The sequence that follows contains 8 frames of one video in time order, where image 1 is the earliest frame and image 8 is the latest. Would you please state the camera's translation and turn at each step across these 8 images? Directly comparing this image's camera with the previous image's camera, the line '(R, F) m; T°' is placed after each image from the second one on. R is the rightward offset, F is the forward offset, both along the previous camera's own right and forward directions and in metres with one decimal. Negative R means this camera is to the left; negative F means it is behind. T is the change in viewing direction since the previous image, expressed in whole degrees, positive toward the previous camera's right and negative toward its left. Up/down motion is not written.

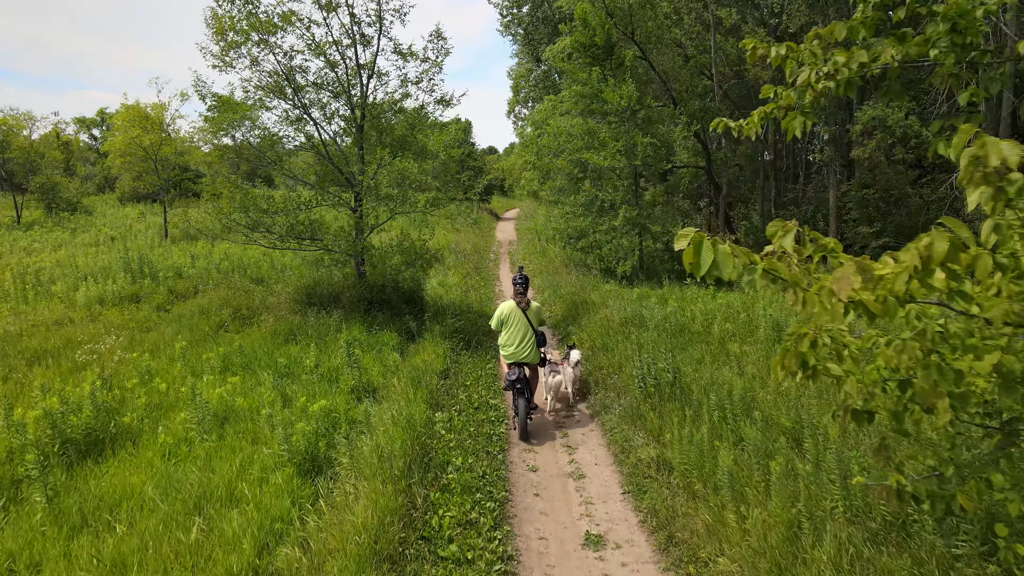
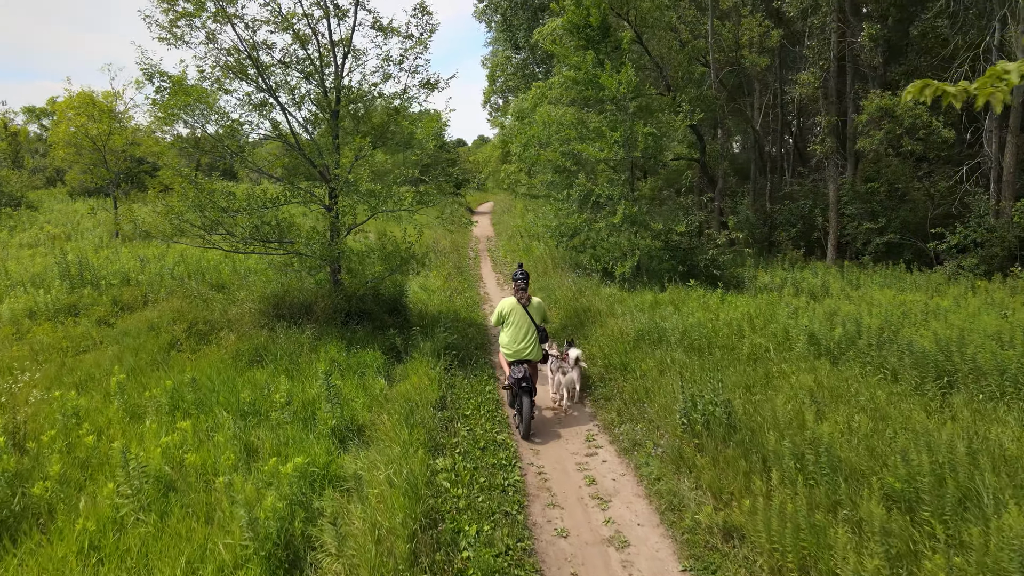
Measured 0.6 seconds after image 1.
(-0.3, +1.0) m; +2°
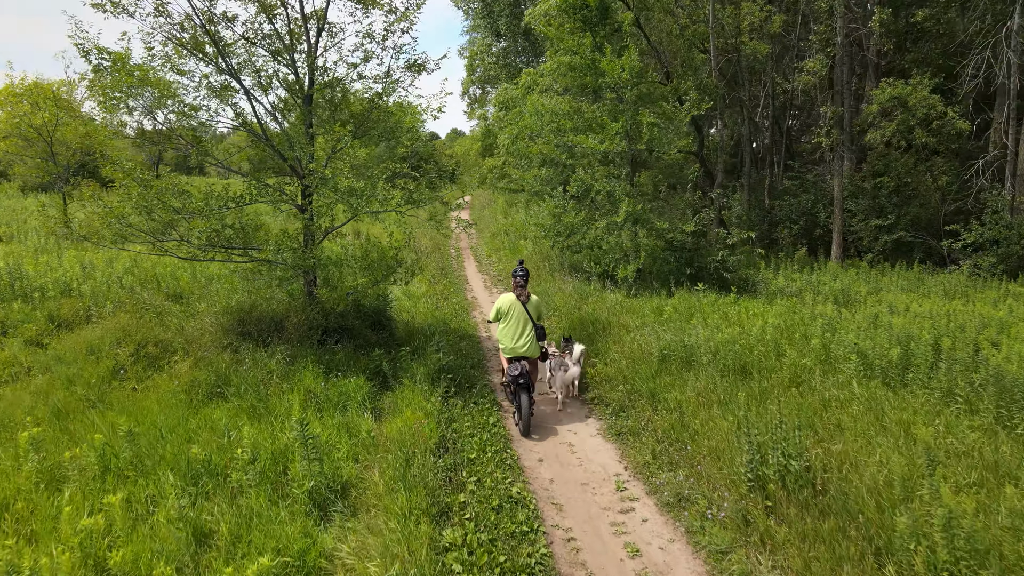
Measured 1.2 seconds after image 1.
(-0.3, +1.0) m; +2°
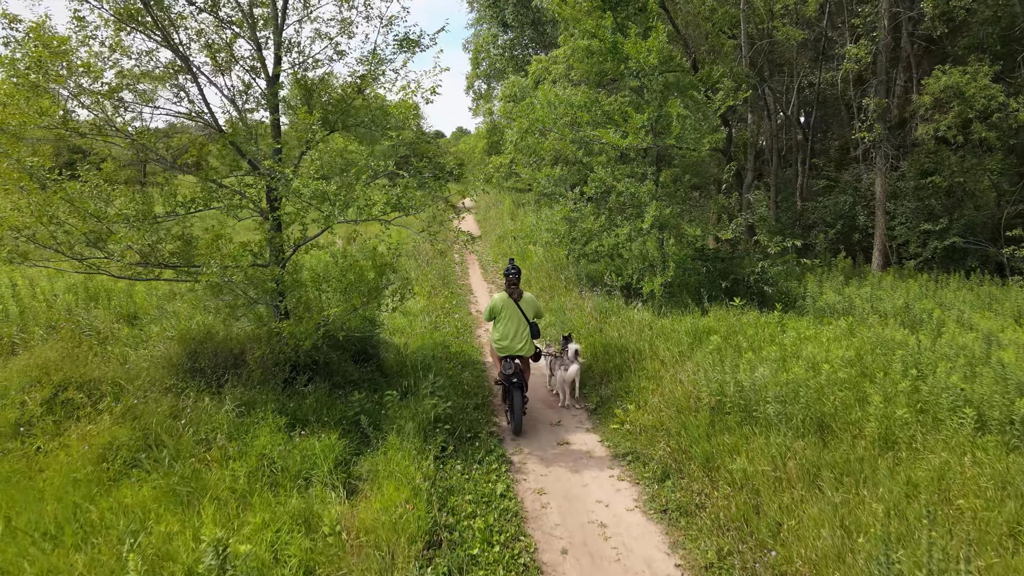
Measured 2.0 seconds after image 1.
(-0.1, +1.3) m; 0°
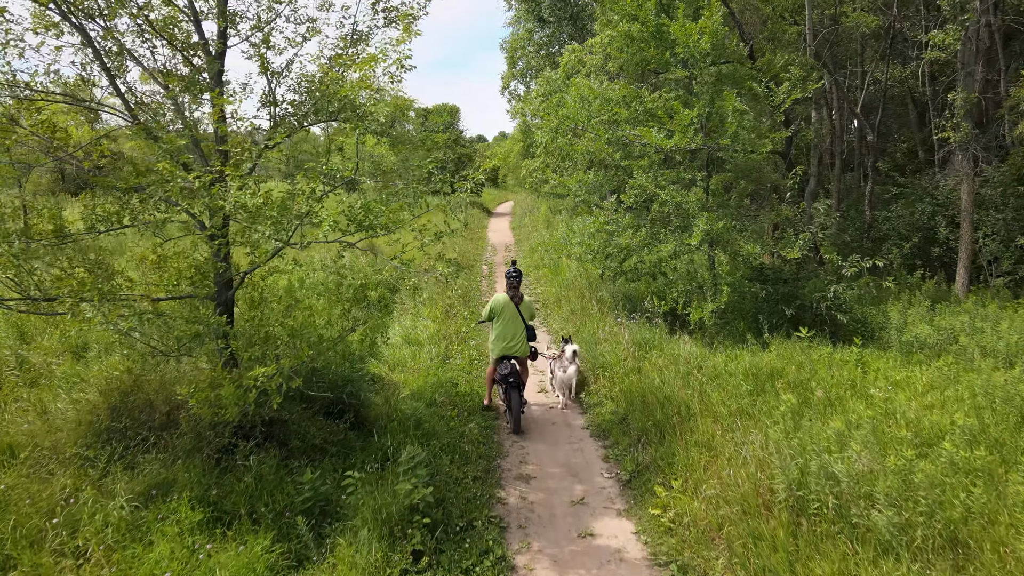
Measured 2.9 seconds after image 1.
(+0.2, +1.3) m; -3°
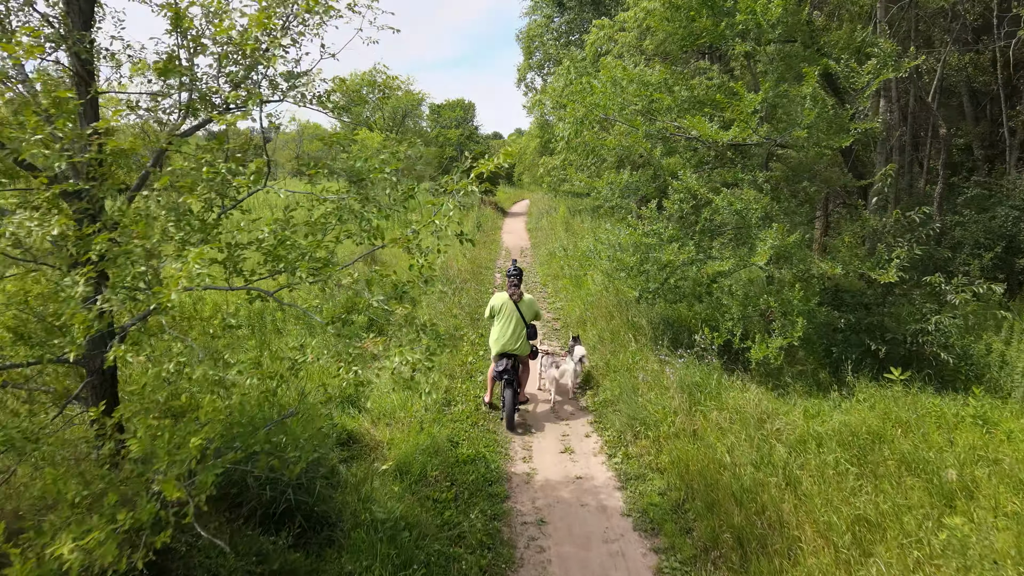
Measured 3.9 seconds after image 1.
(0.0, +1.5) m; -1°
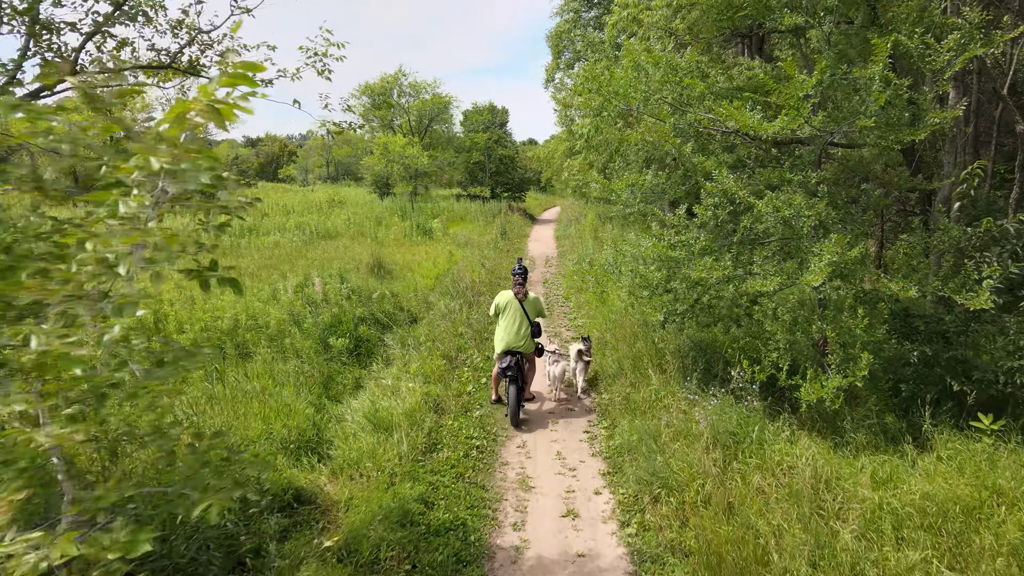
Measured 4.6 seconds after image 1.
(+0.3, +1.0) m; -3°
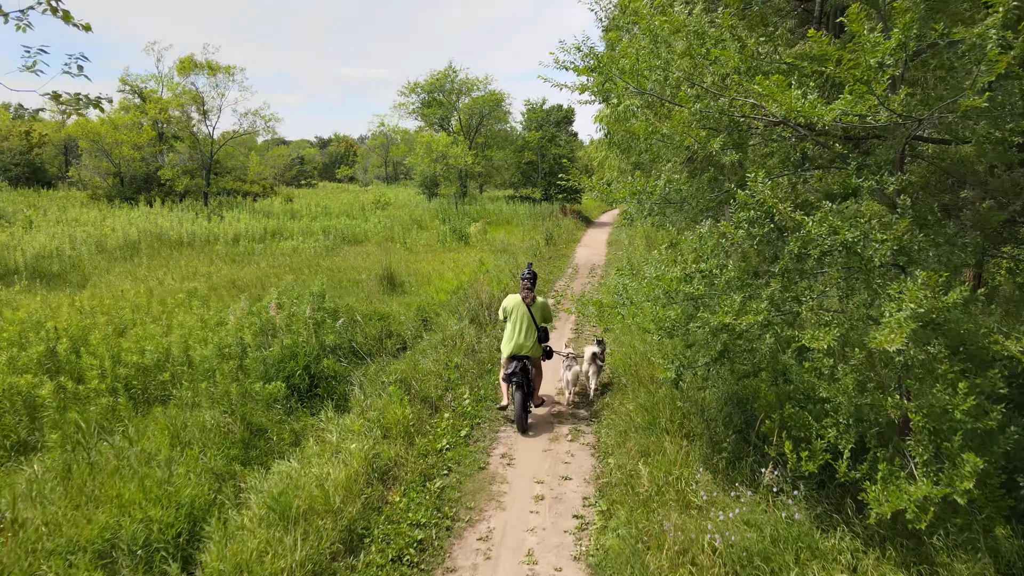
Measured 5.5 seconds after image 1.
(+0.6, +1.4) m; -5°
